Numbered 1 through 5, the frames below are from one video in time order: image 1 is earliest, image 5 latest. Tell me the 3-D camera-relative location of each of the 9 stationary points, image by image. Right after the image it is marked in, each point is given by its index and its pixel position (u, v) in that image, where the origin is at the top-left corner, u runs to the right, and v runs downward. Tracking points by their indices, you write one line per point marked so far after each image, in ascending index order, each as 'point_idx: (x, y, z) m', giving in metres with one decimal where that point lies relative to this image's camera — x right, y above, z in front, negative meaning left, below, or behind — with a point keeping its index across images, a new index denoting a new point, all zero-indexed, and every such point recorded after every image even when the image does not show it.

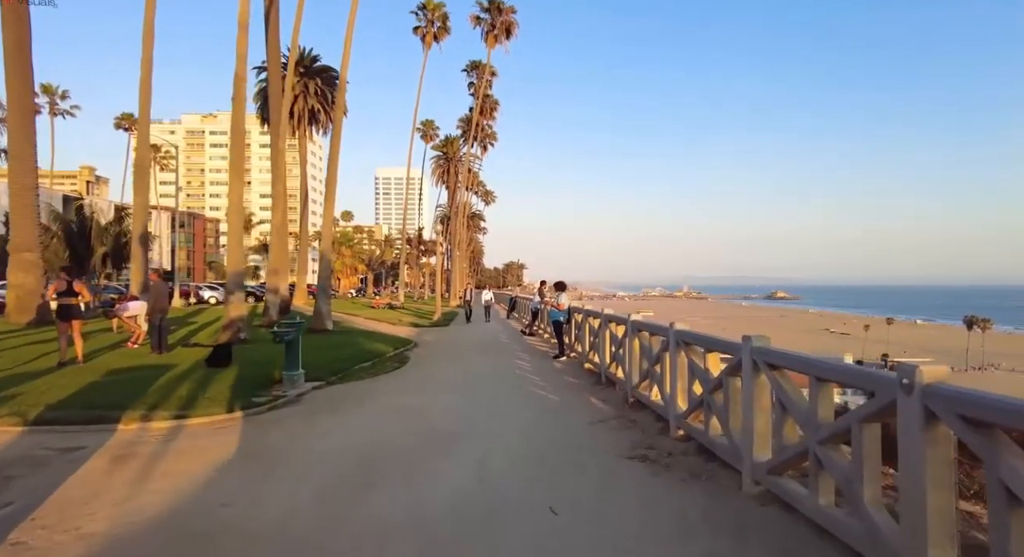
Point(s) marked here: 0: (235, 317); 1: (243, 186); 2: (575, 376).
0: (-8.9, -1.2, +17.9) m
1: (-8.6, +3.0, +17.9) m
2: (+1.3, -2.1, +11.7) m
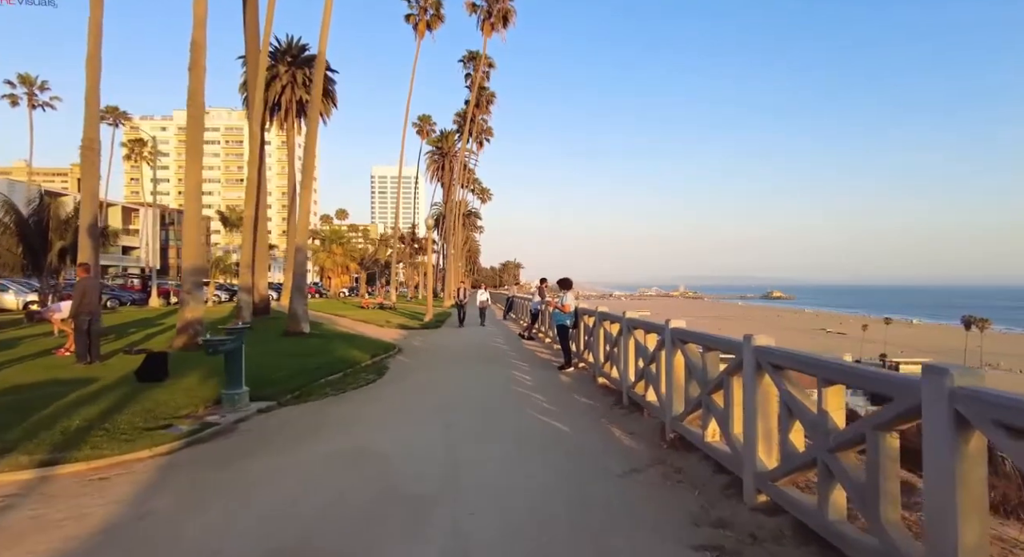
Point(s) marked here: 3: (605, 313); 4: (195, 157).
0: (-9.0, -1.1, +15.6) m
1: (-8.7, +3.1, +15.6) m
2: (+1.3, -2.0, +9.5) m
3: (+1.7, -0.6, +10.2) m
4: (-8.8, +3.4, +15.5) m
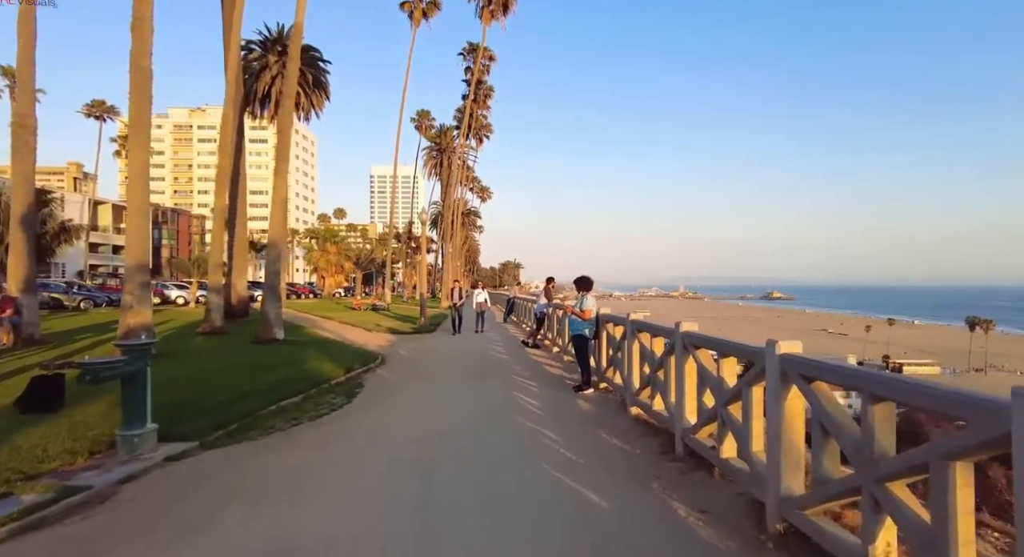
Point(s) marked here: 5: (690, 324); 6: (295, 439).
0: (-8.9, -1.1, +13.2) m
1: (-8.6, +3.1, +13.2) m
2: (+1.4, -2.0, +7.0) m
3: (+1.8, -0.6, +7.7) m
4: (-8.7, +3.4, +13.1) m
5: (+2.0, -0.5, +6.2) m
6: (-2.9, -2.1, +7.5) m
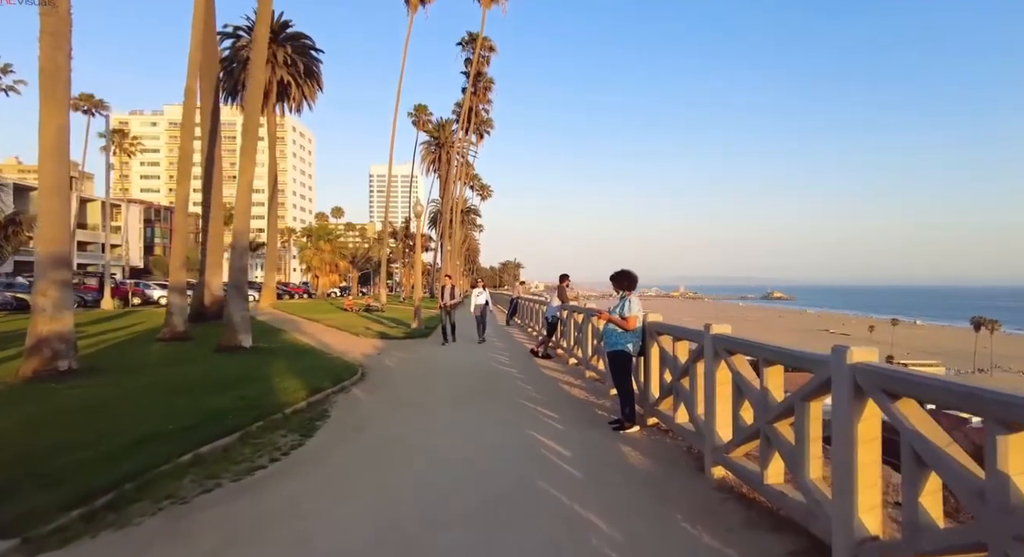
0: (-8.7, -1.0, +10.5) m
1: (-8.4, +3.2, +10.5) m
2: (+1.5, -1.9, +4.4) m
3: (+1.9, -0.5, +5.1) m
4: (-8.6, +3.5, +10.4) m
5: (+2.1, -0.4, +3.5) m
6: (-2.7, -2.1, +4.8) m
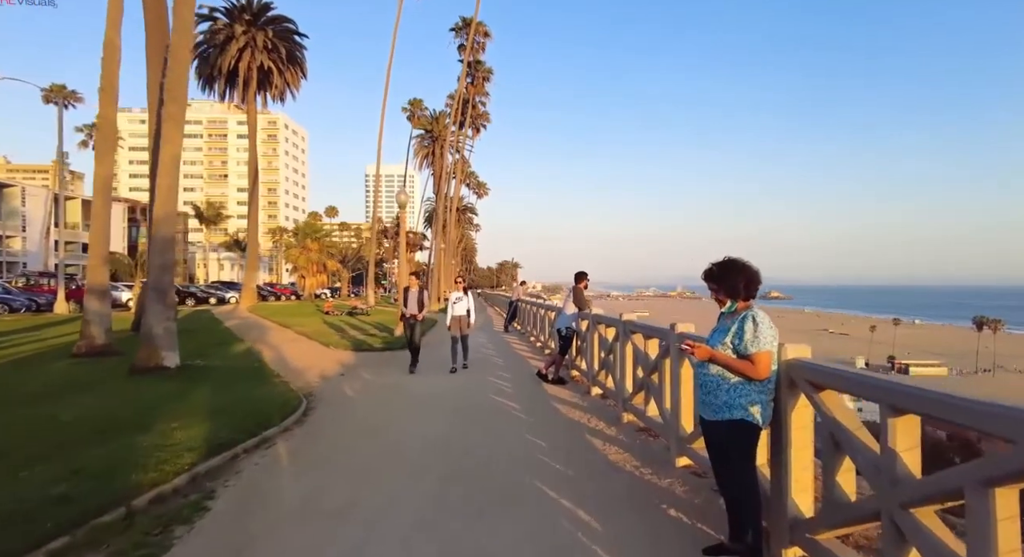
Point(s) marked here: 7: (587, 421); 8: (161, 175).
0: (-8.7, -1.0, +7.0) m
1: (-8.4, +3.2, +7.1) m
2: (+1.6, -1.9, +1.0) m
3: (+2.0, -0.5, +1.7) m
4: (-8.5, +3.5, +7.0) m
5: (+2.2, -0.4, +0.1) m
6: (-2.7, -2.0, +1.4) m
7: (+1.0, -2.0, +8.1) m
8: (-7.8, +2.3, +12.5) m
